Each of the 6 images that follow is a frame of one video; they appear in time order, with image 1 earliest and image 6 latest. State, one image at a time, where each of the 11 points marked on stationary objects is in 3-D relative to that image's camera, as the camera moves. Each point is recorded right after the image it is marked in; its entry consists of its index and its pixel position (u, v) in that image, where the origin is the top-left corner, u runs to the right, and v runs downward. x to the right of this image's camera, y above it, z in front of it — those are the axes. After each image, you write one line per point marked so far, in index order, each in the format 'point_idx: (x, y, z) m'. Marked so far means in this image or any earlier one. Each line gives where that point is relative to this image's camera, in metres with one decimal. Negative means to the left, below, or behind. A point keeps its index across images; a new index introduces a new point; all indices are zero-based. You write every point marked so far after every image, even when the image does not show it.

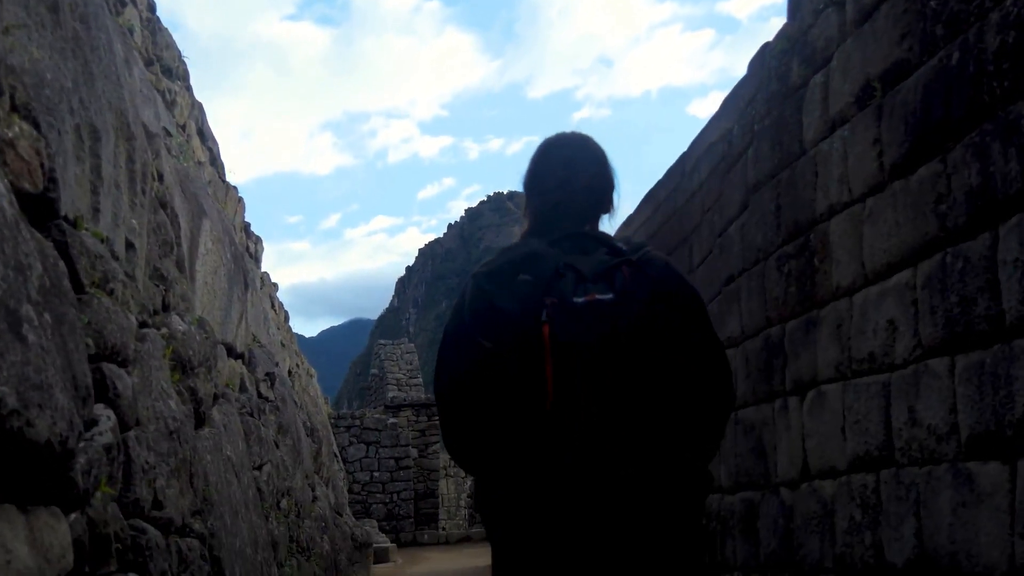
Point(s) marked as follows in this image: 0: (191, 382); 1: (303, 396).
0: (-1.1, -0.3, +3.7) m
1: (-1.9, -1.0, +10.2) m
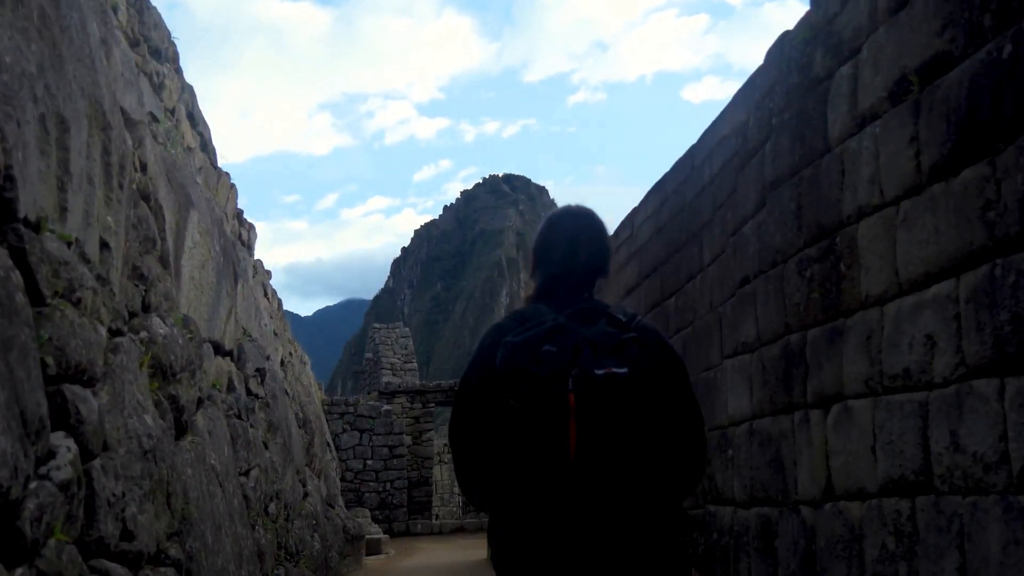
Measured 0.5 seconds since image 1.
0: (-1.0, -0.3, +3.5) m
1: (-1.9, -0.9, +9.9) m
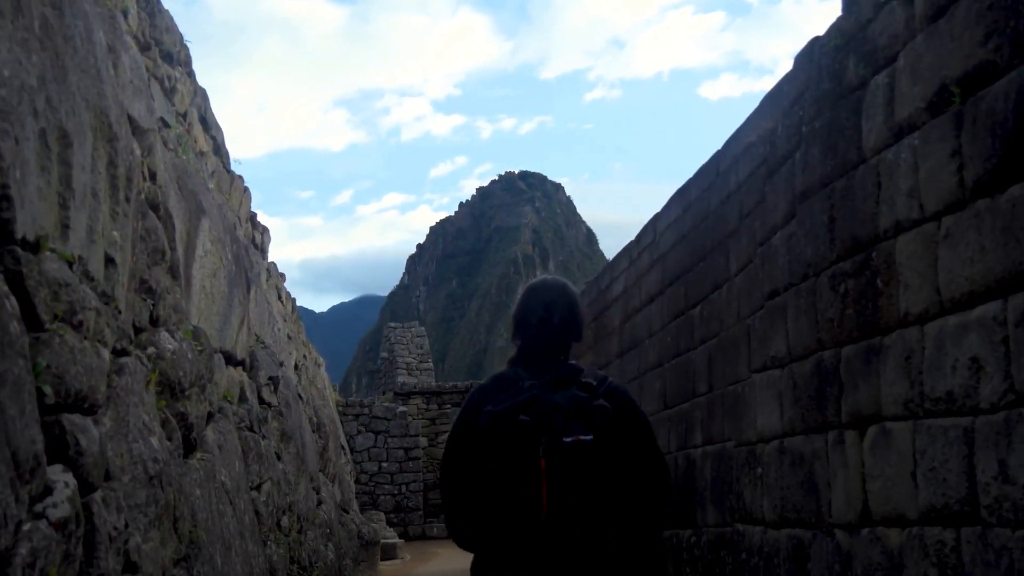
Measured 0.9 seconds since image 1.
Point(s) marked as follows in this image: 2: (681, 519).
0: (-1.0, -0.4, +3.4) m
1: (-1.7, -0.9, +9.8) m
2: (+0.8, -1.1, +5.4) m
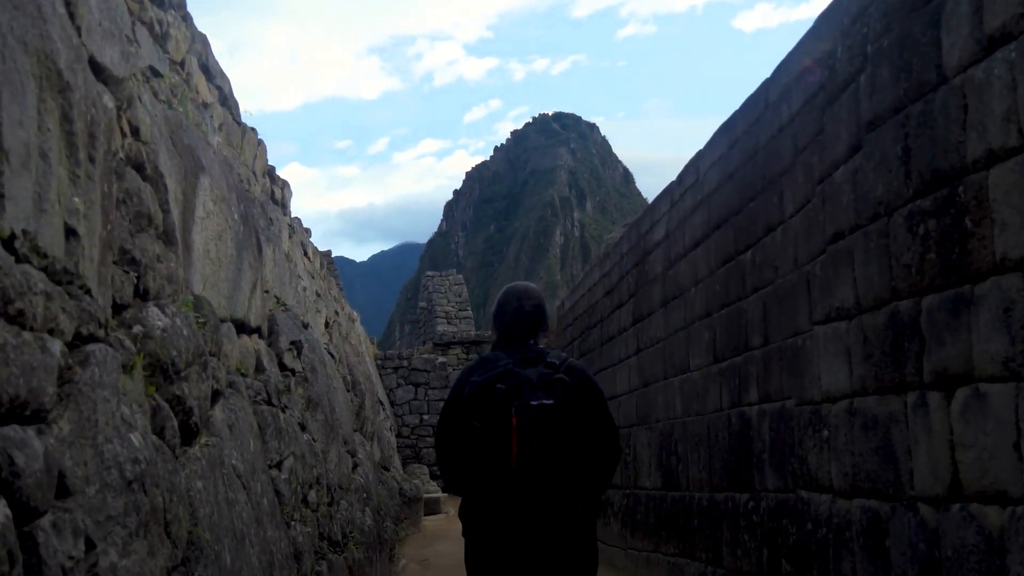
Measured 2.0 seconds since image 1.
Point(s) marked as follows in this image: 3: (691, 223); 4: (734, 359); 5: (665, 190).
0: (-0.9, -0.3, +3.0) m
1: (-1.4, -0.5, +9.5) m
2: (+1.0, -0.8, +5.0) m
3: (+0.9, +0.3, +6.0) m
4: (+1.0, -0.3, +5.1) m
5: (+0.9, +0.6, +6.7) m
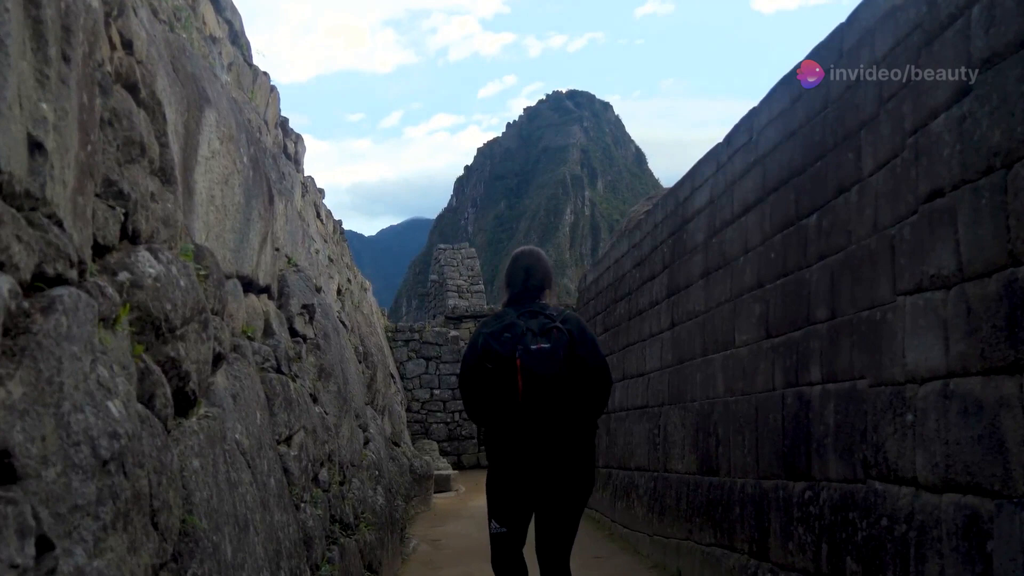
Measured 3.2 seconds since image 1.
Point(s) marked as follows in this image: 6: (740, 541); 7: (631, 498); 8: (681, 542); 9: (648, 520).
0: (-0.8, -0.1, +2.5) m
1: (-1.2, -0.2, +9.0) m
2: (+1.1, -0.7, +4.5) m
3: (+1.1, +0.5, +5.5) m
4: (+1.1, -0.2, +4.6) m
5: (+1.1, +0.7, +6.2) m
6: (+1.0, -1.1, +5.1) m
7: (+0.8, -1.4, +7.7) m
8: (+0.9, -1.4, +6.2) m
9: (+0.8, -1.4, +7.1) m
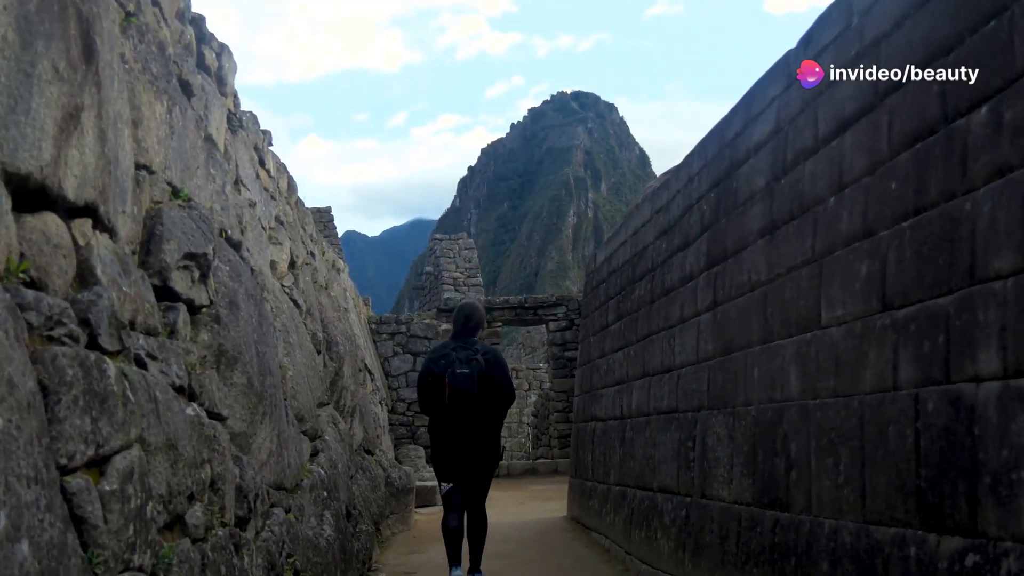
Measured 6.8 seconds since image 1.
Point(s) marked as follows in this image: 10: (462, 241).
0: (-0.8, 0.0, +0.9) m
1: (-1.3, -0.1, +7.4) m
2: (+1.1, -0.6, +2.9) m
3: (+1.1, +0.6, +3.9) m
4: (+1.1, 0.0, +2.9) m
5: (+1.1, +0.9, +4.6) m
6: (+1.0, -1.0, +3.5) m
7: (+0.7, -1.3, +6.0) m
8: (+0.9, -1.2, +4.5) m
9: (+0.8, -1.3, +5.4) m
10: (-0.8, +0.8, +19.3) m
